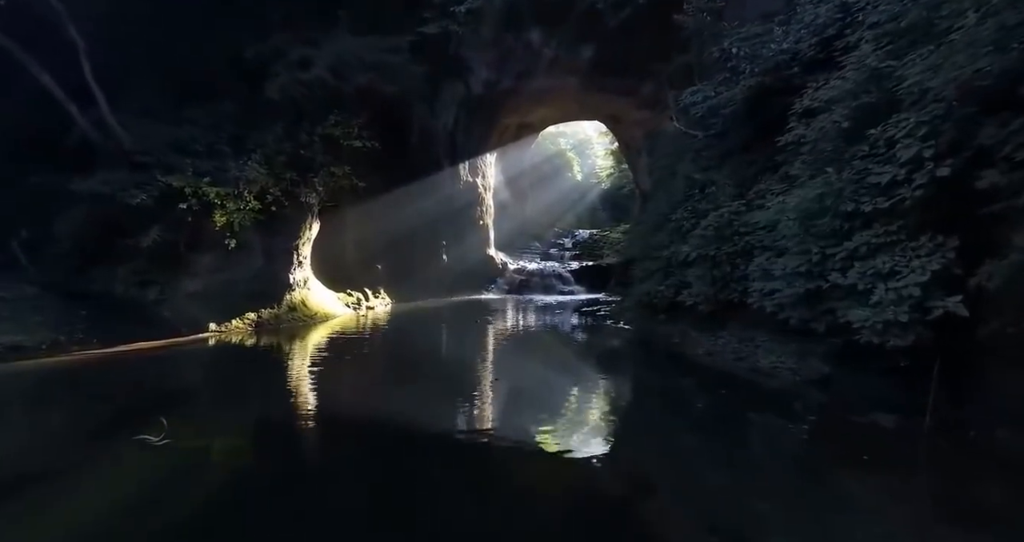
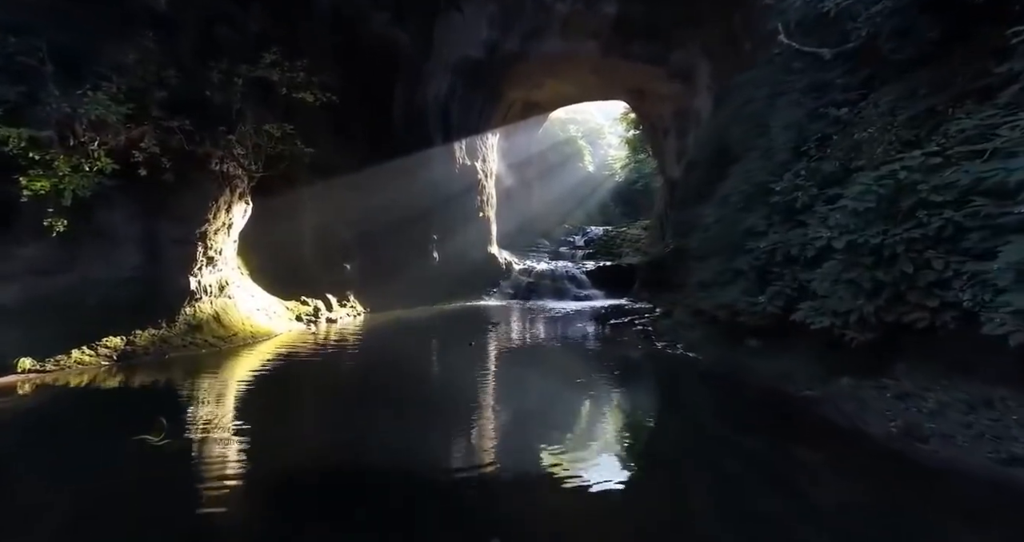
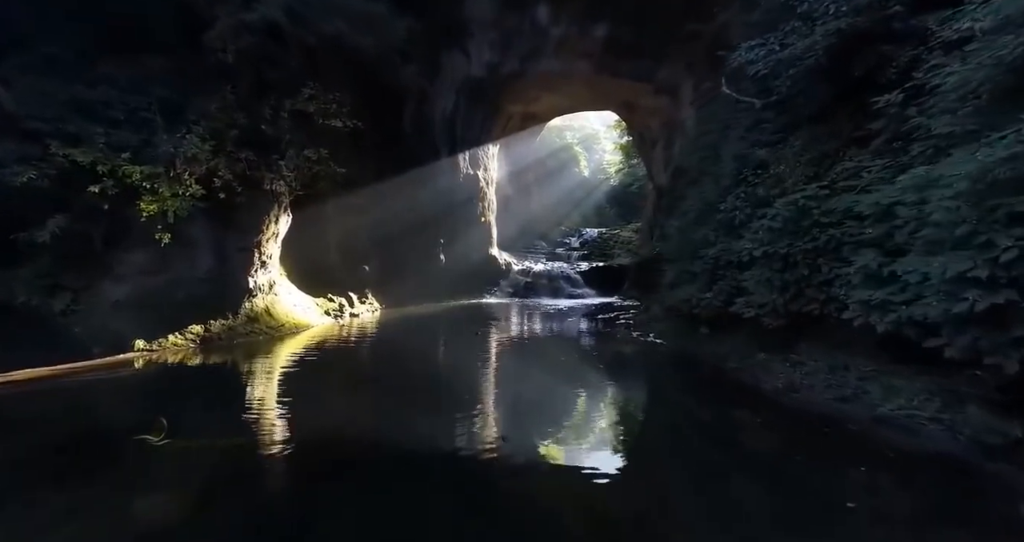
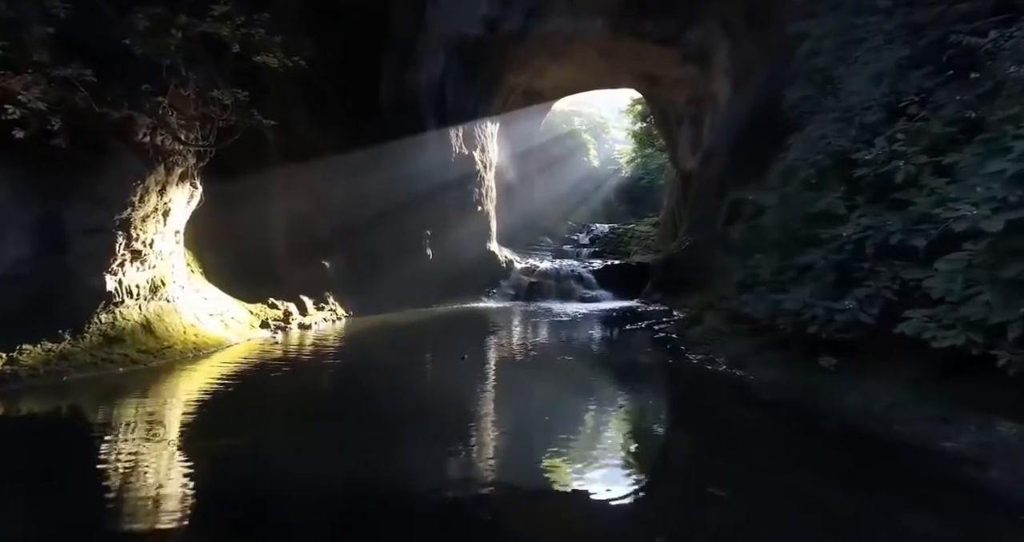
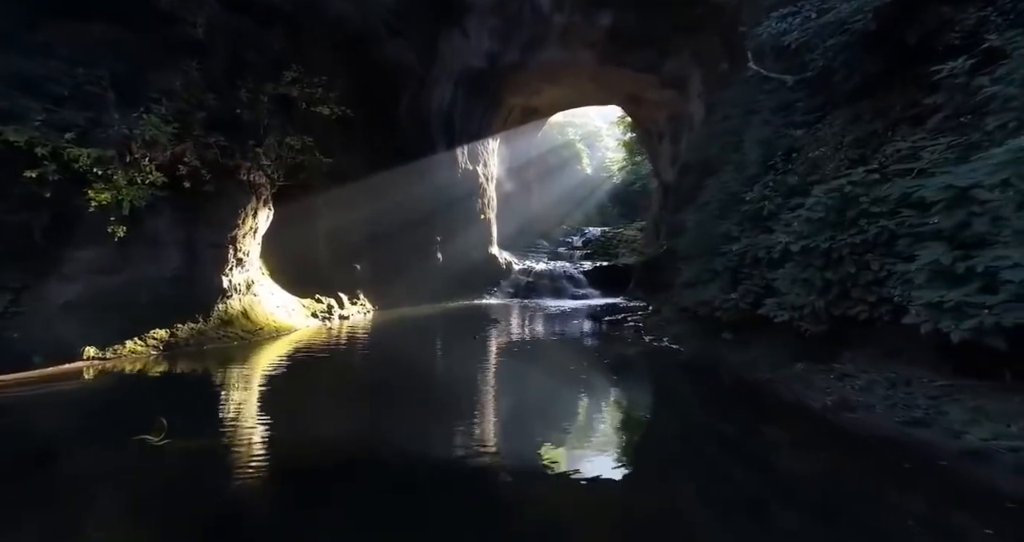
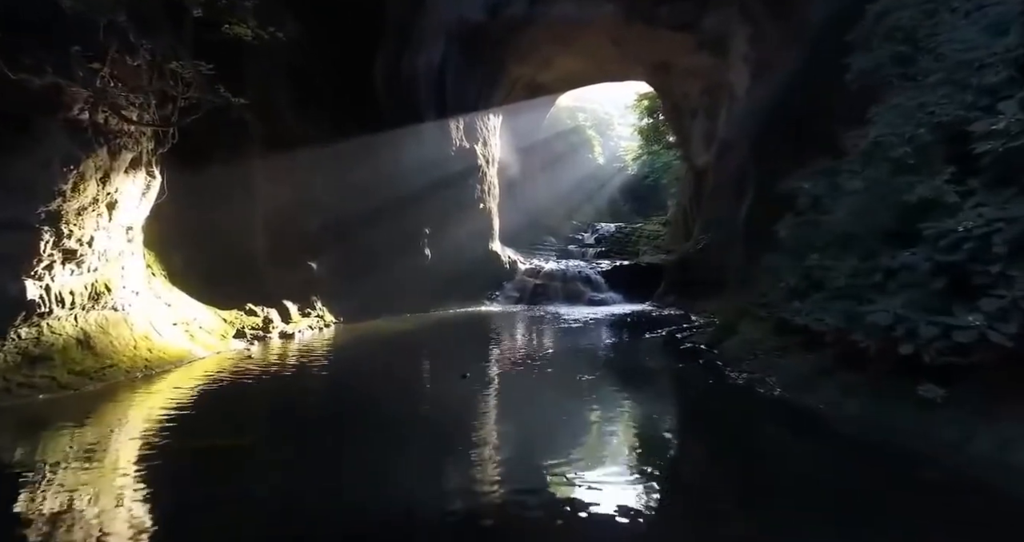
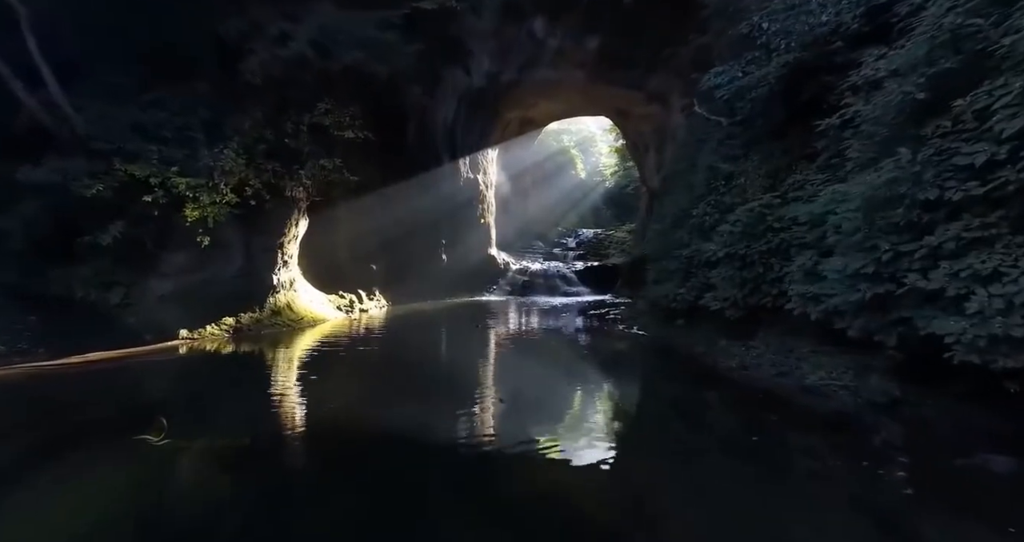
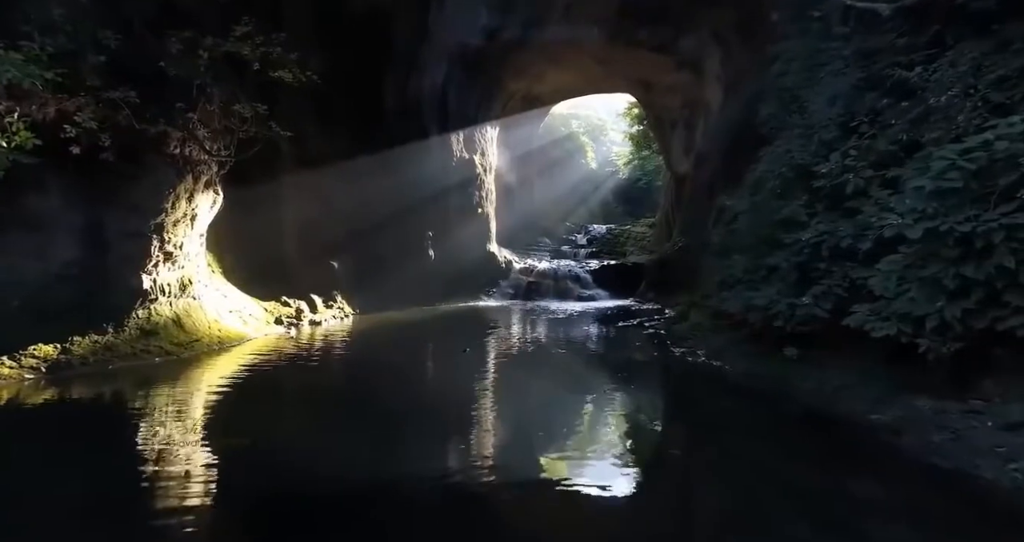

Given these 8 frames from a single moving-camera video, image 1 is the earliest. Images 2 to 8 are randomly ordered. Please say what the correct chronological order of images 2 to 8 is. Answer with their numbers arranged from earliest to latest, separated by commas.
7, 3, 5, 2, 8, 4, 6
